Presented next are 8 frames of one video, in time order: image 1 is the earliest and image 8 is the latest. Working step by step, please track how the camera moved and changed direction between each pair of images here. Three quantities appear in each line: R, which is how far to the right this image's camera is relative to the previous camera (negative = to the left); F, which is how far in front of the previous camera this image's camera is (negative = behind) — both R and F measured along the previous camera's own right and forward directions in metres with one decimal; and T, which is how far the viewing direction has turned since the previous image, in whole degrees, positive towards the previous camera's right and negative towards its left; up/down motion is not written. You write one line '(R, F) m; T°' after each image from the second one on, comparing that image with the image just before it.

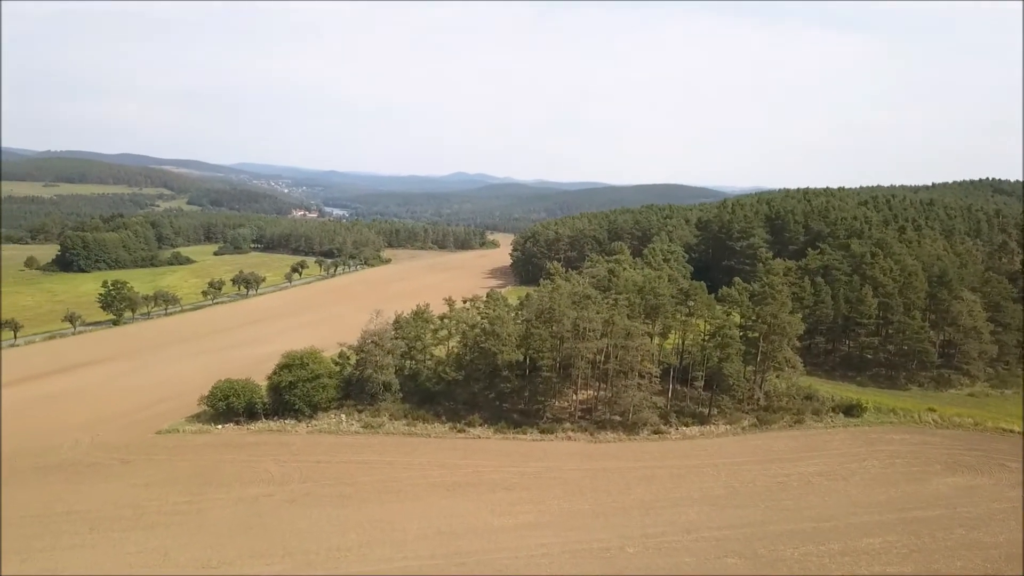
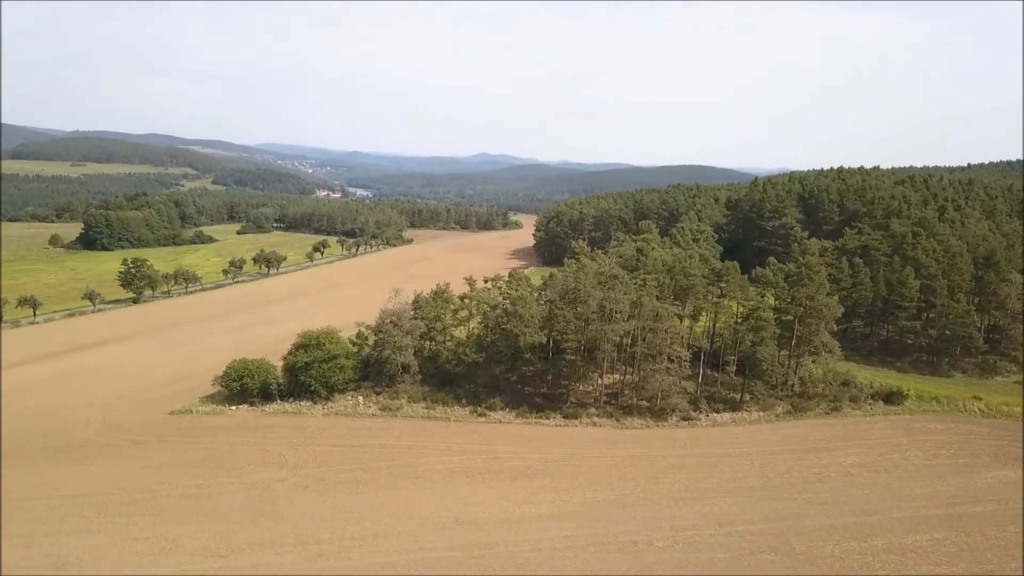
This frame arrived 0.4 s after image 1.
(0.0, +1.0) m; -2°
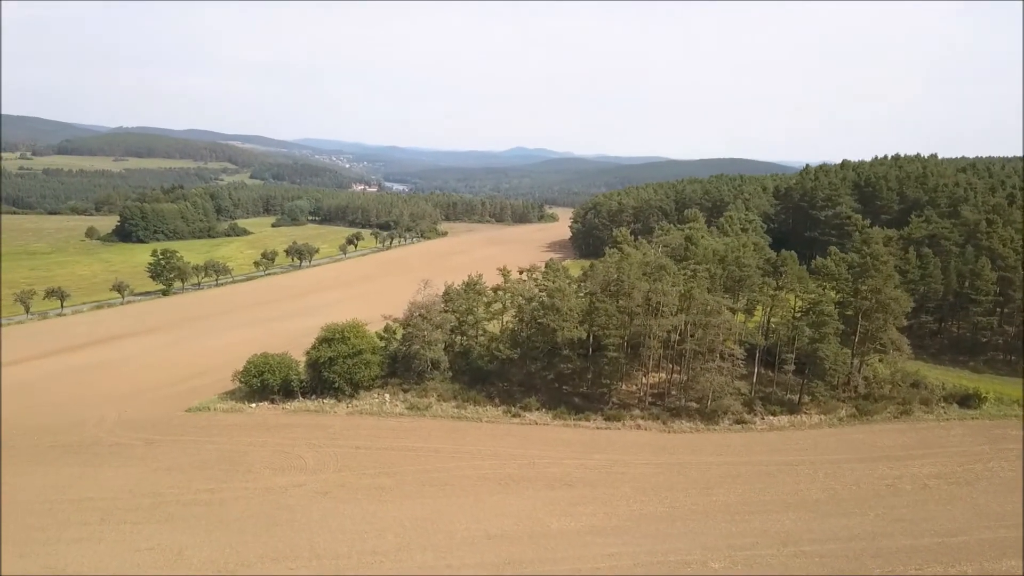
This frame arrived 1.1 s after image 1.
(-0.1, +1.8) m; -3°
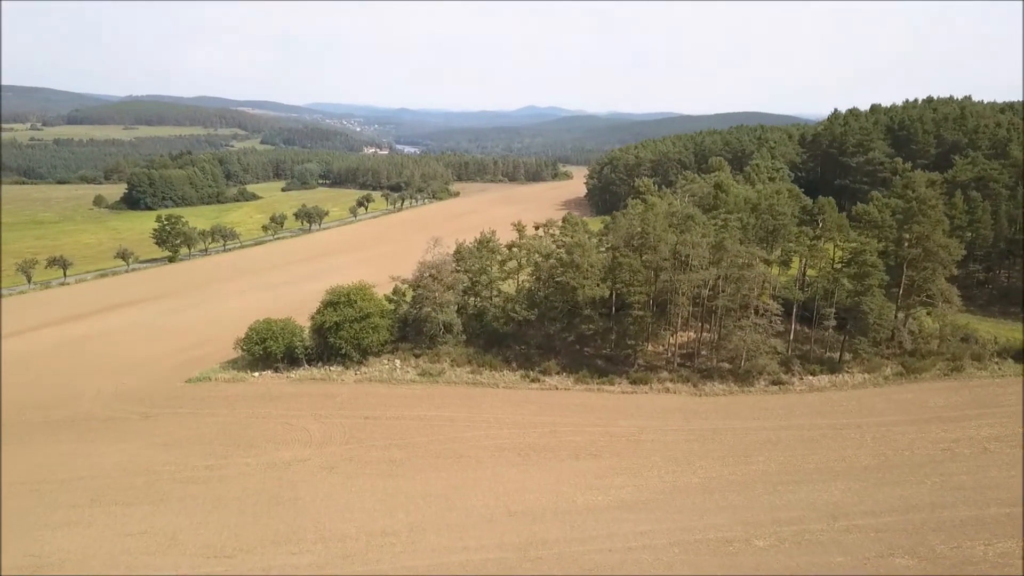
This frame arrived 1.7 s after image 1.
(0.0, +1.6) m; -1°
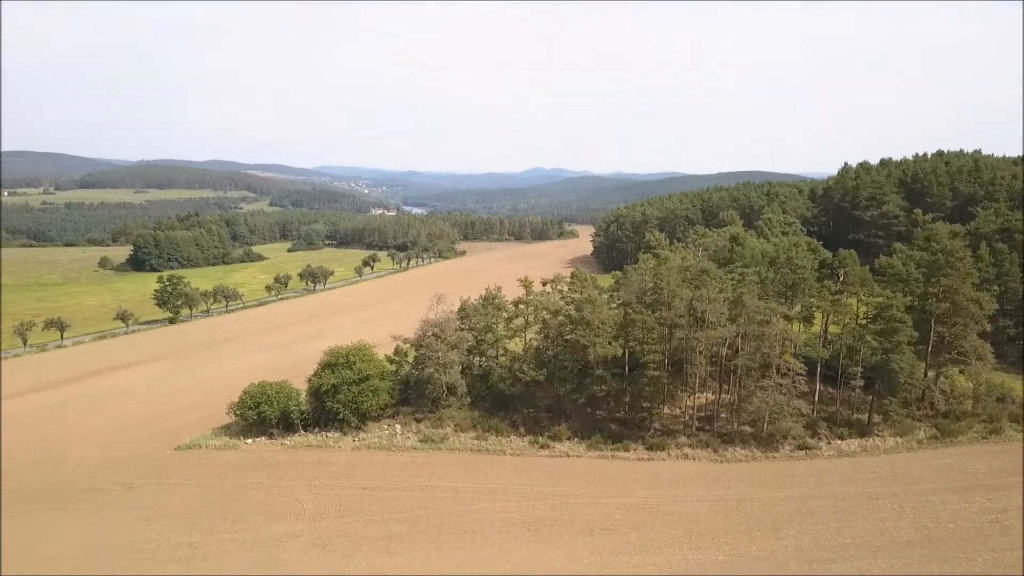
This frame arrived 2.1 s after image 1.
(0.0, +1.0) m; 0°
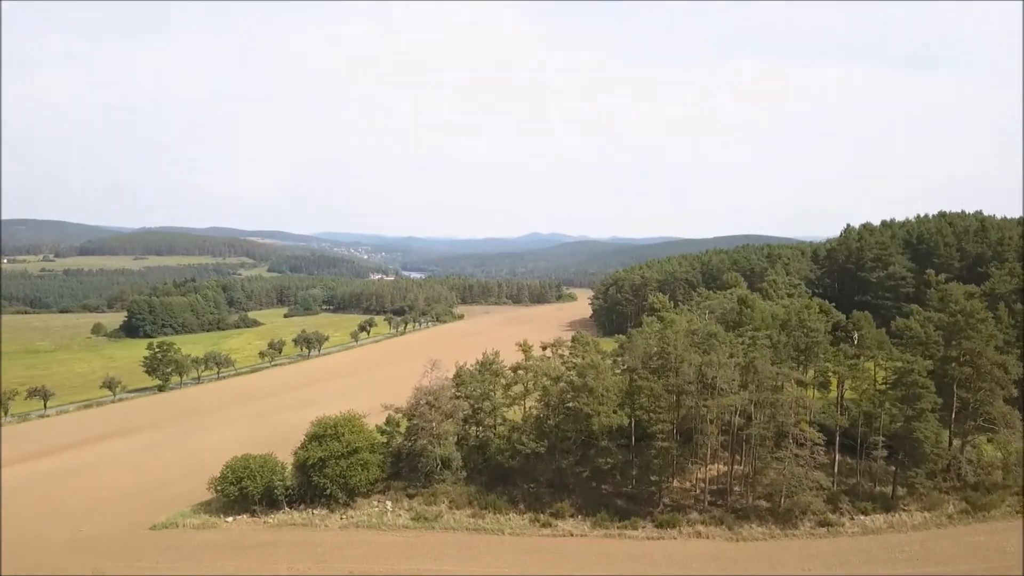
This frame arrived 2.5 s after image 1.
(0.0, +1.0) m; 0°
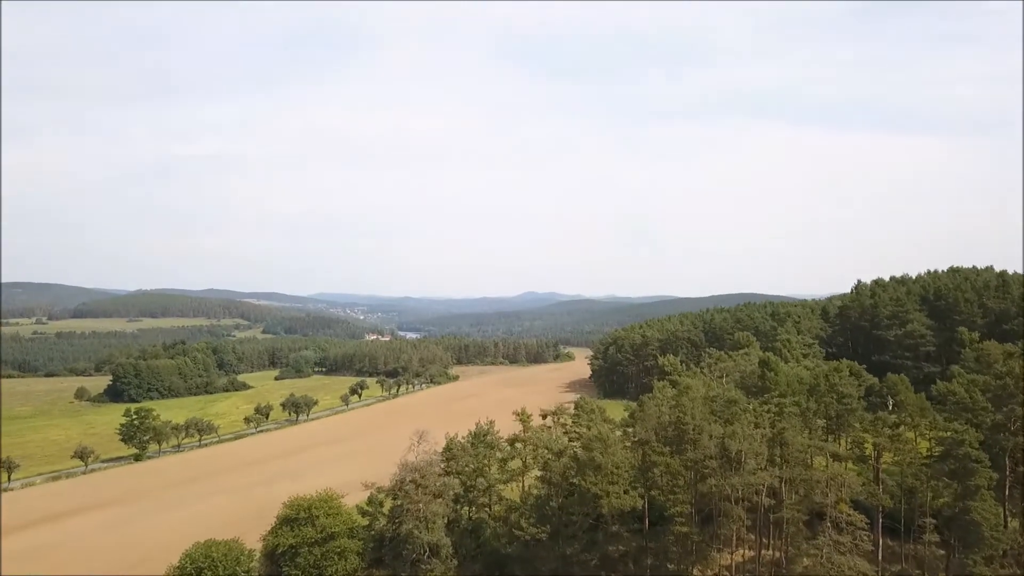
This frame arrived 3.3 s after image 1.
(0.0, +2.0) m; 0°
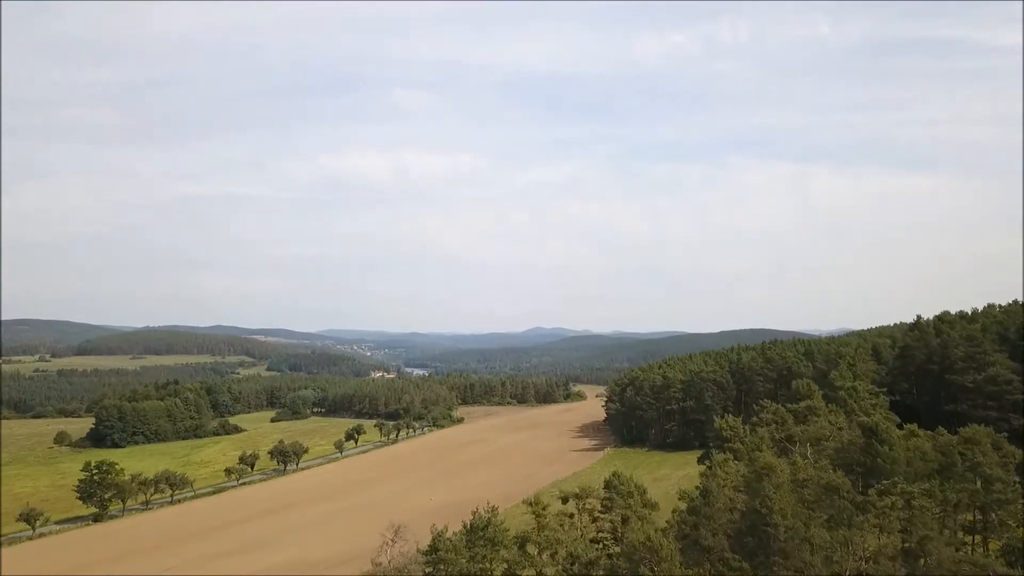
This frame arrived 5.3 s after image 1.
(0.0, +4.9) m; -1°
